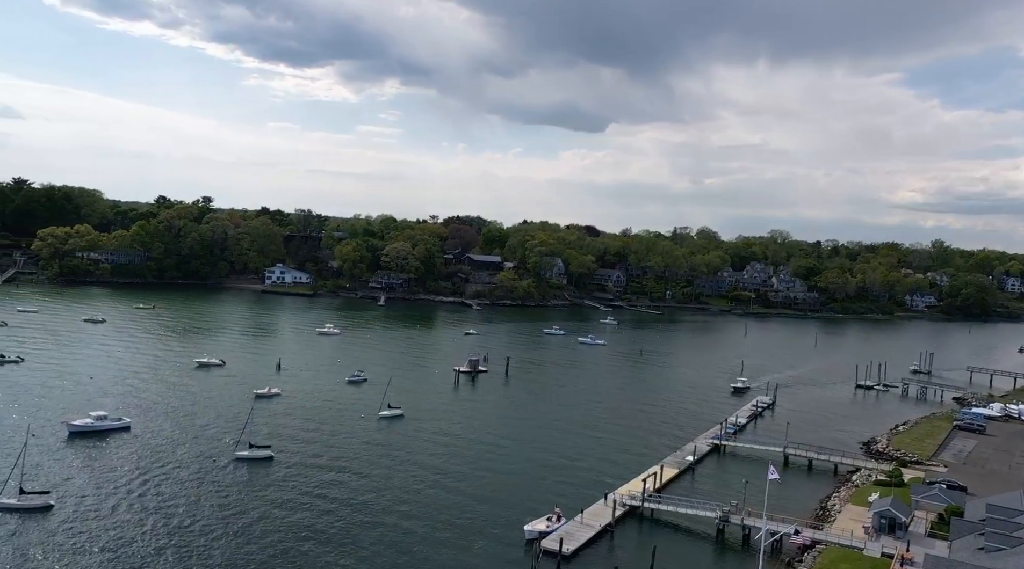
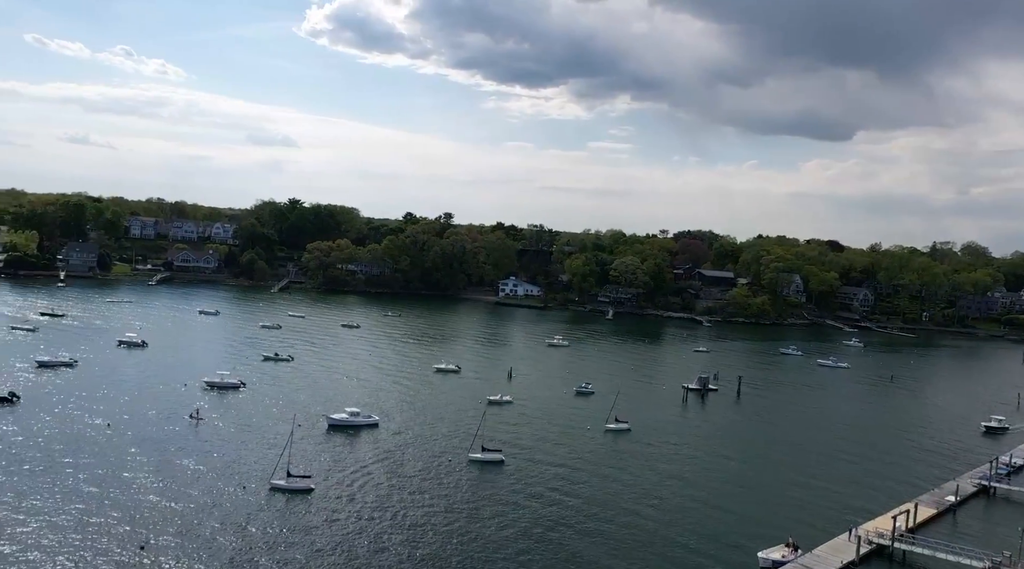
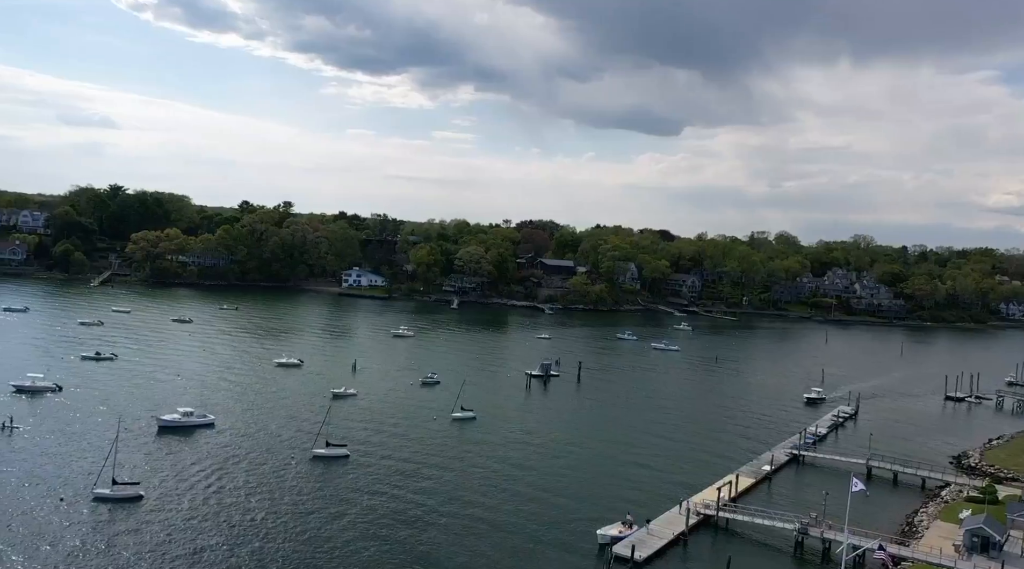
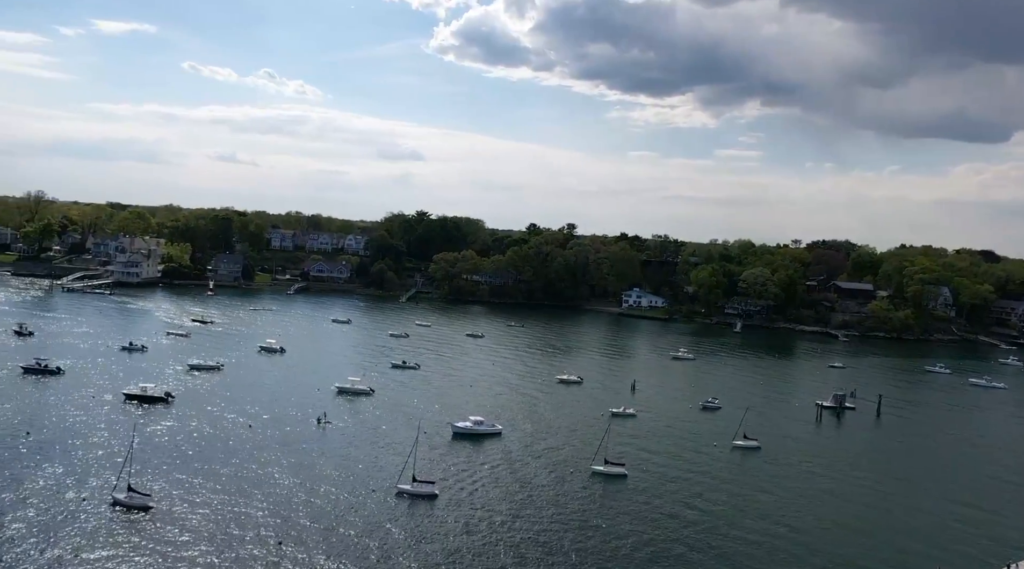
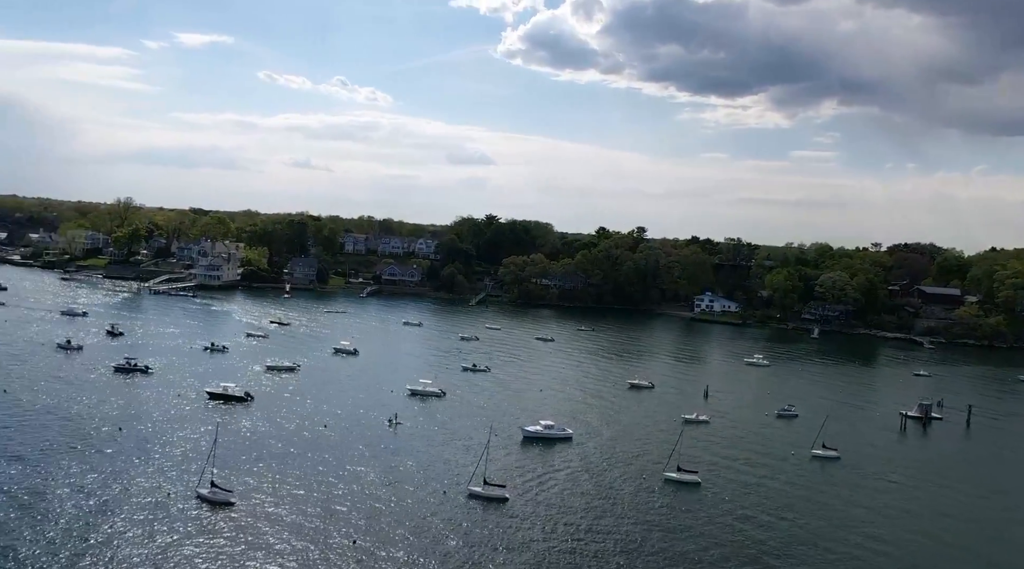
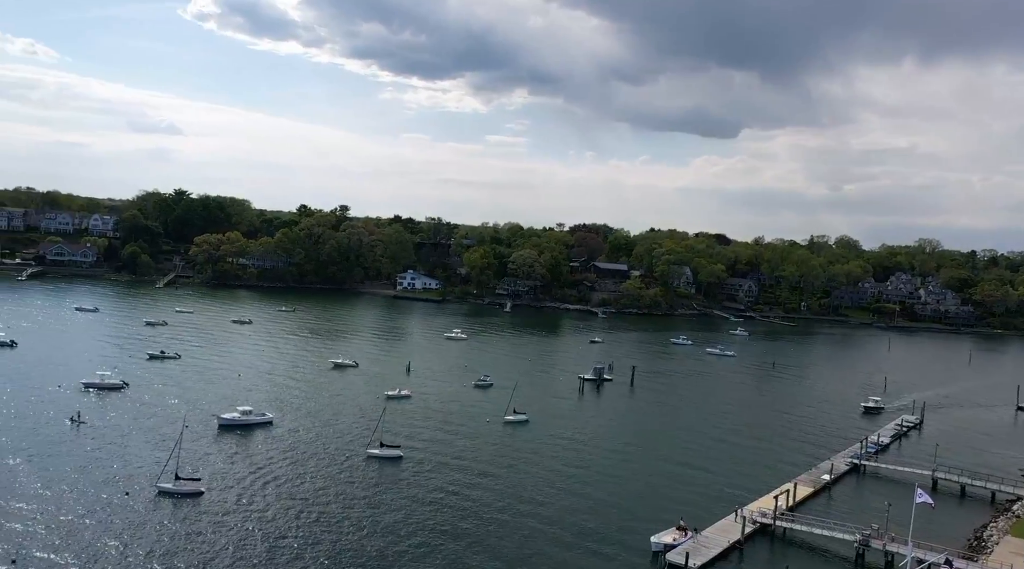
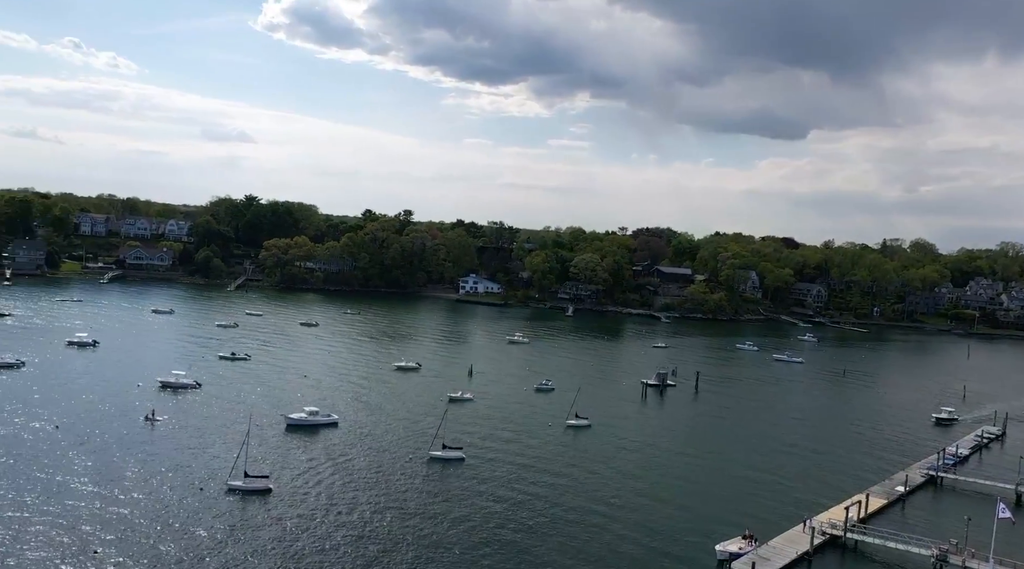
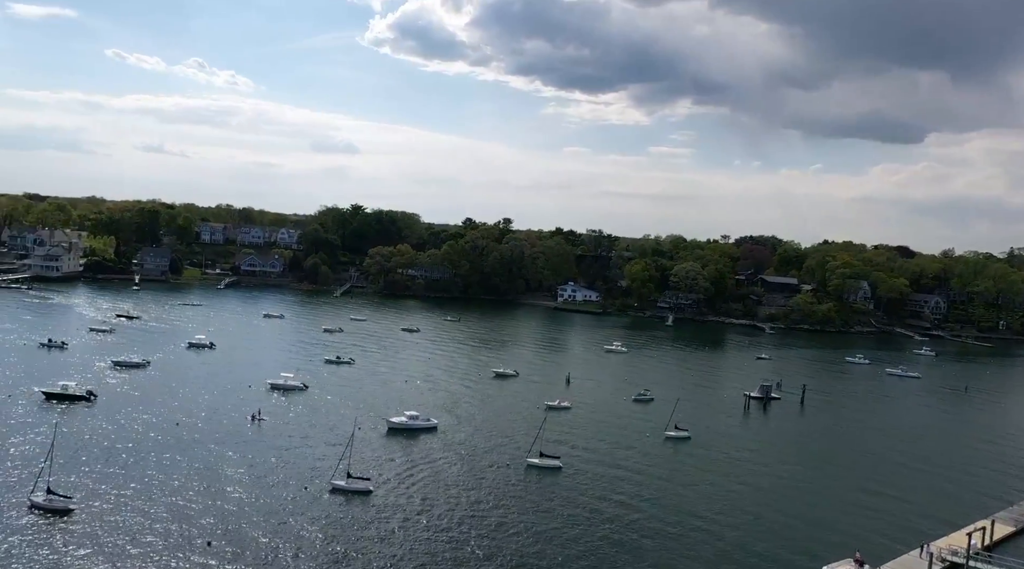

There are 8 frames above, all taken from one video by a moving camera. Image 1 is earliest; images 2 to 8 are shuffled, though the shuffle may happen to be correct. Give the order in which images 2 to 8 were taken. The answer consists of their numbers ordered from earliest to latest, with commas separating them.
3, 6, 7, 2, 8, 4, 5
